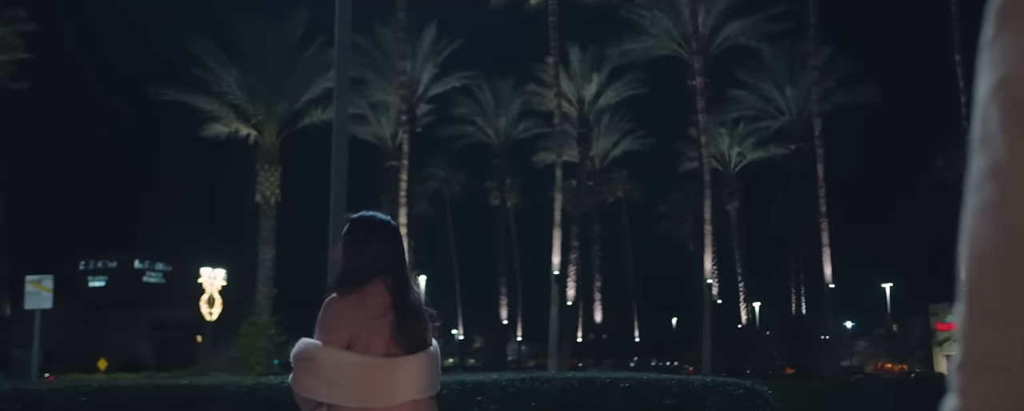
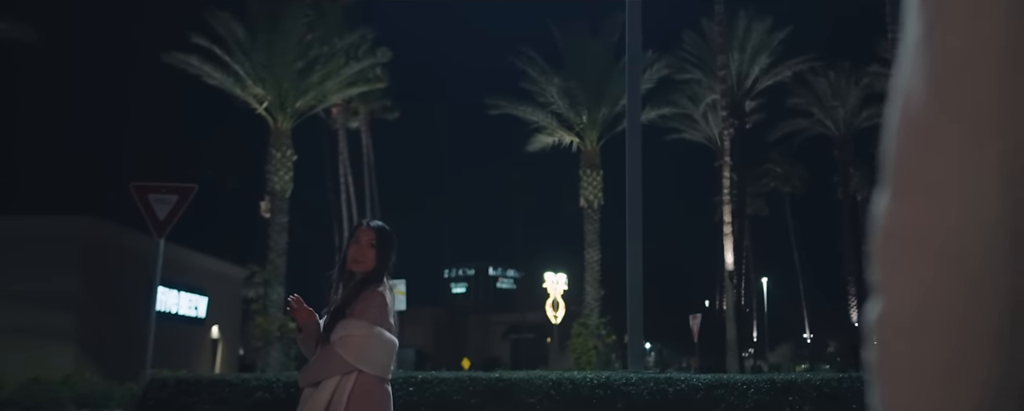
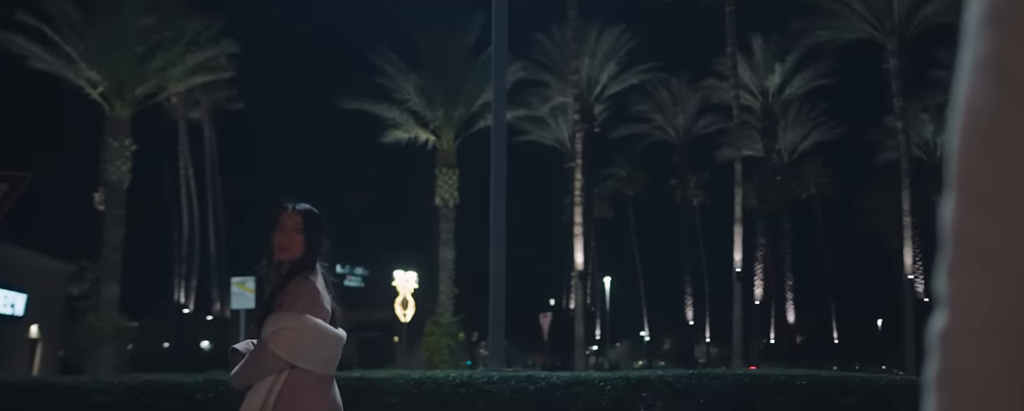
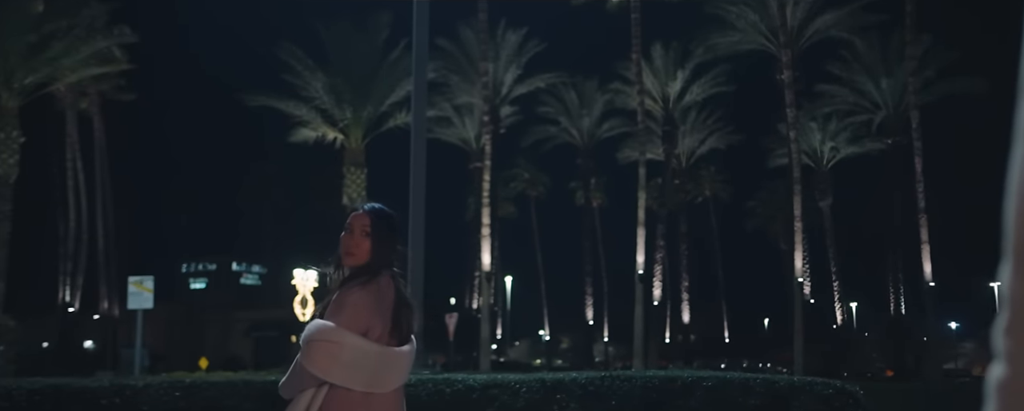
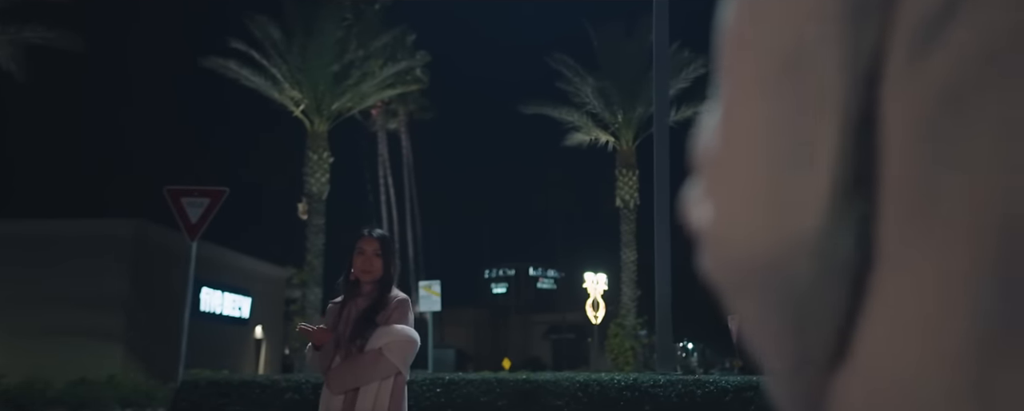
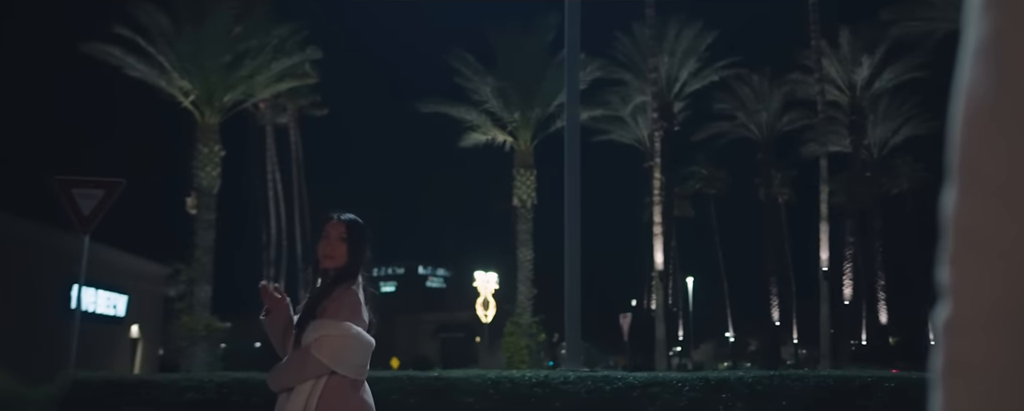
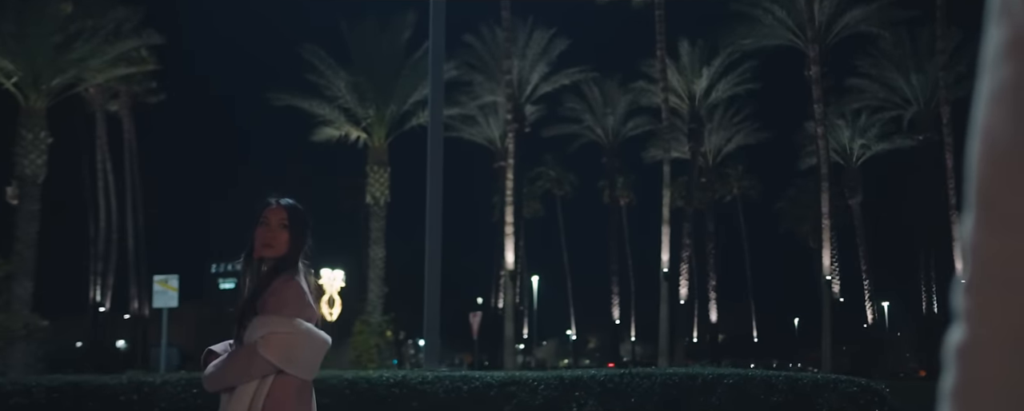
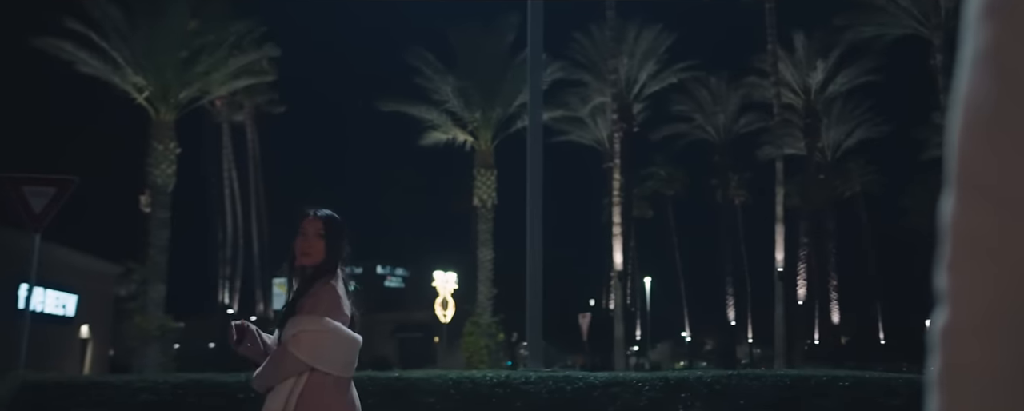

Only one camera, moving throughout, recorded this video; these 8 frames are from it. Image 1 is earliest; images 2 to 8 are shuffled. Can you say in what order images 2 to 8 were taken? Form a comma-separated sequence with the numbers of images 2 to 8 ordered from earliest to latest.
4, 7, 3, 8, 6, 2, 5
